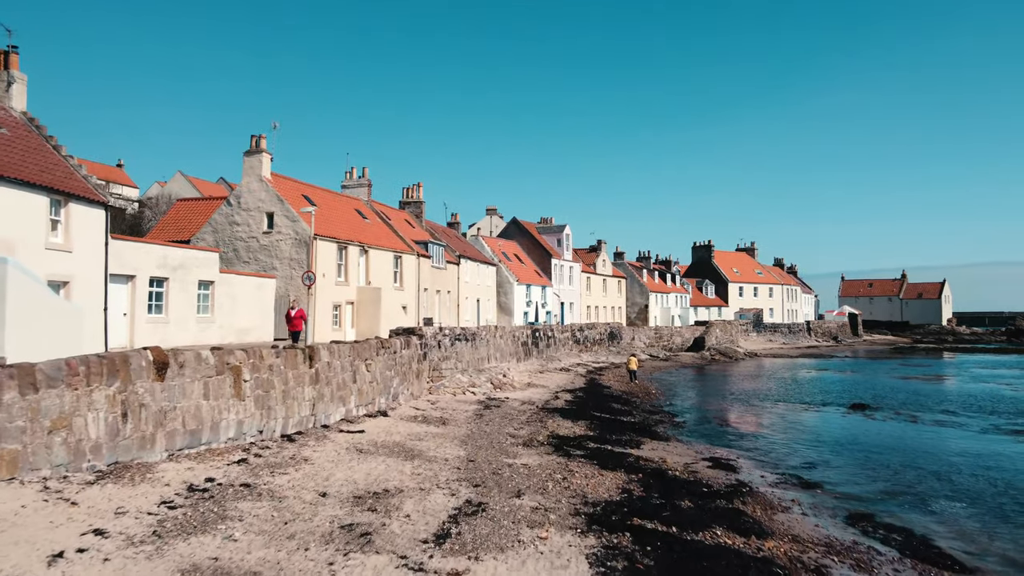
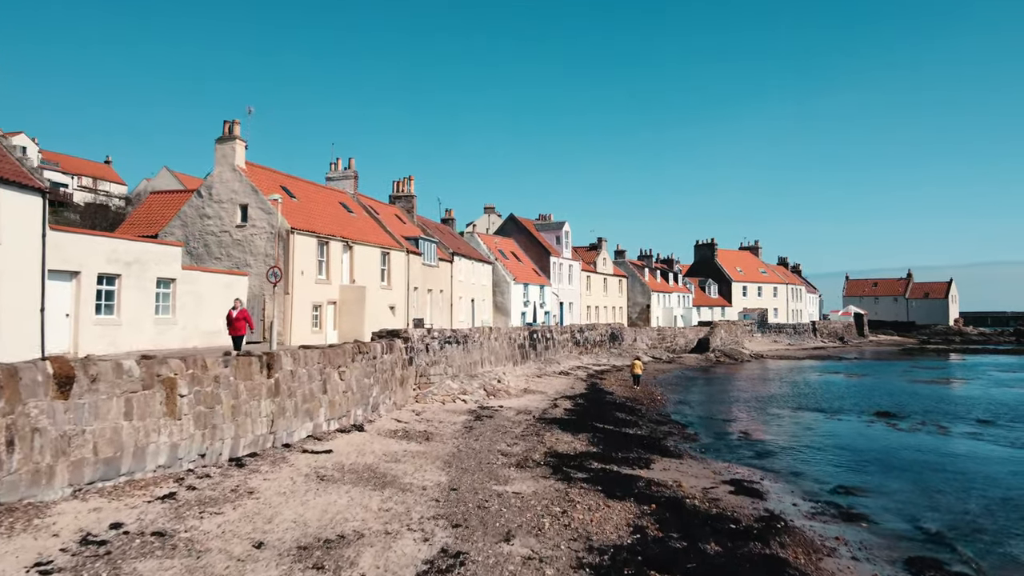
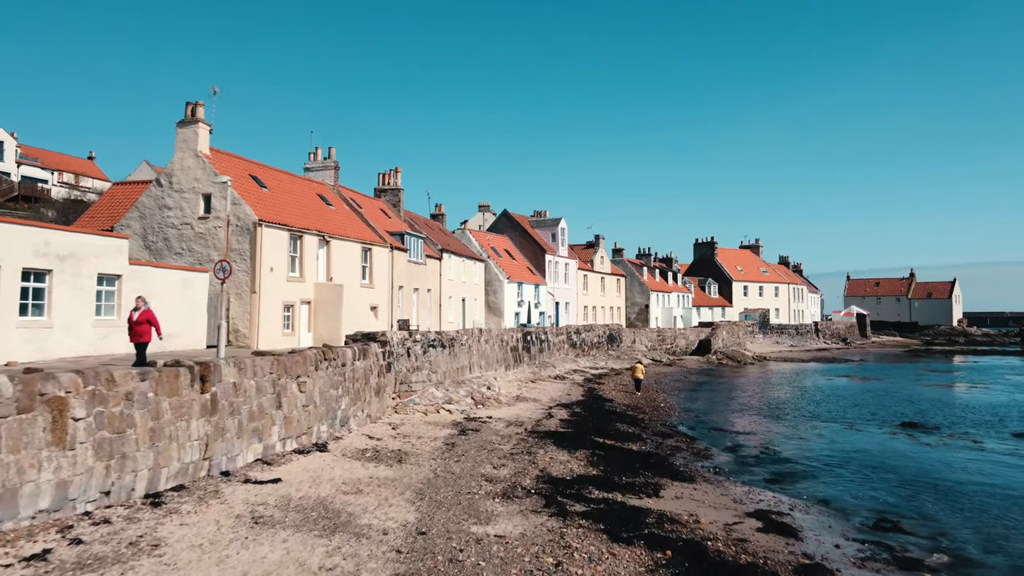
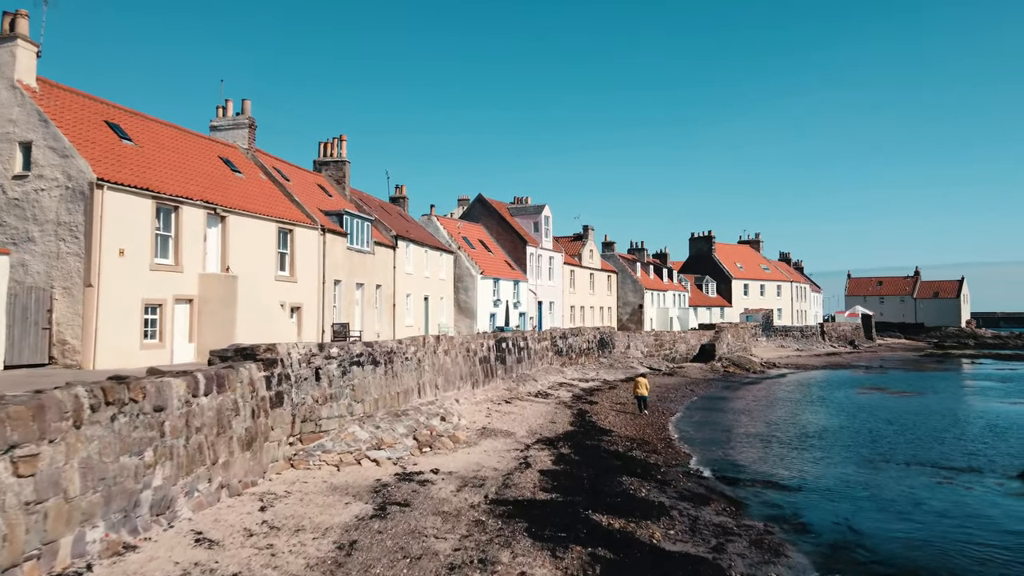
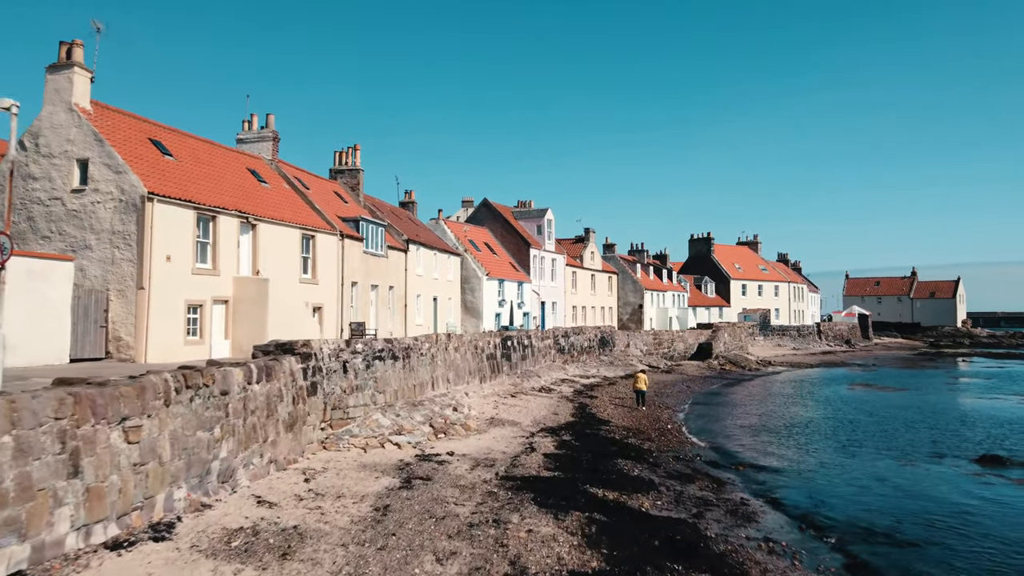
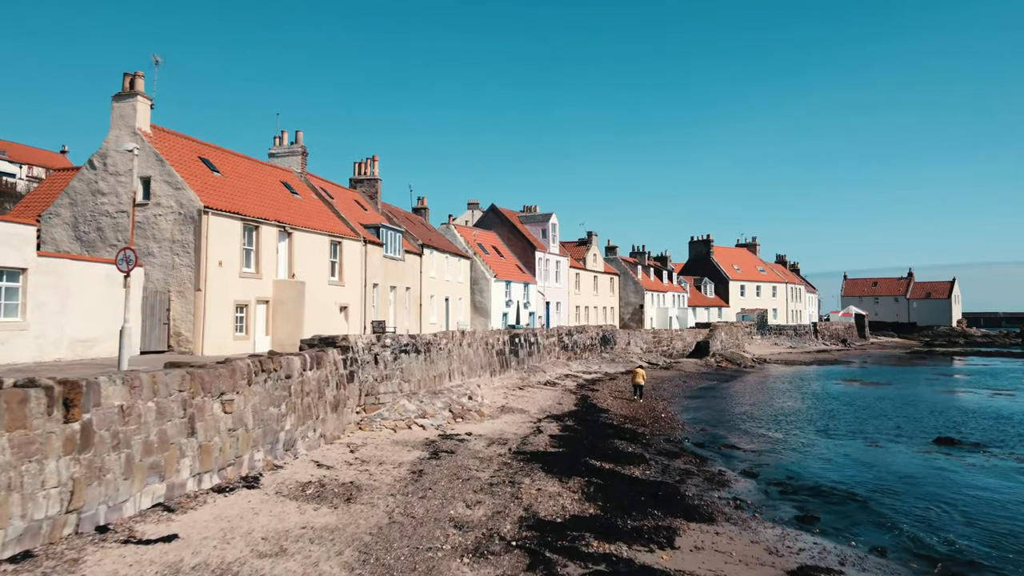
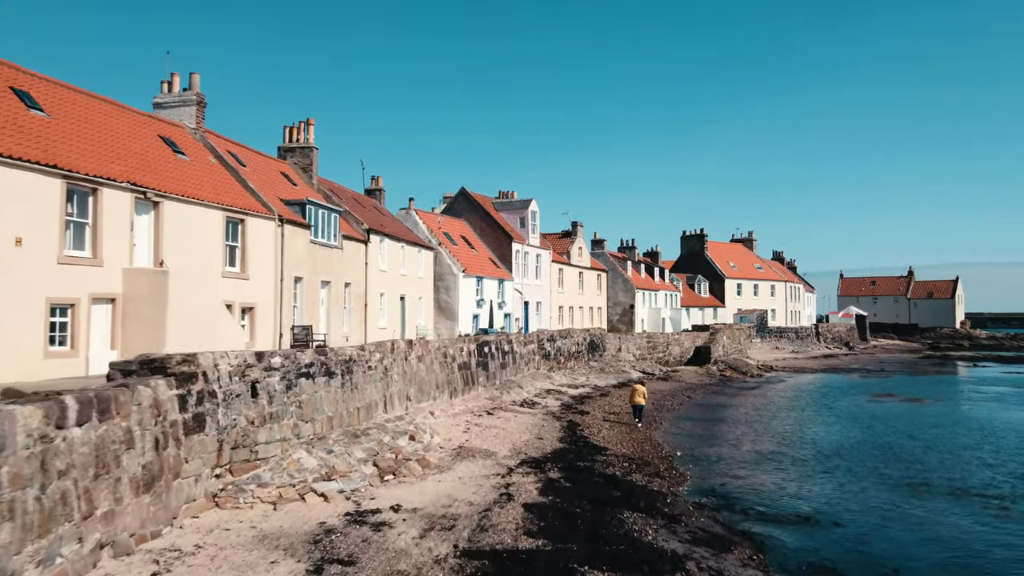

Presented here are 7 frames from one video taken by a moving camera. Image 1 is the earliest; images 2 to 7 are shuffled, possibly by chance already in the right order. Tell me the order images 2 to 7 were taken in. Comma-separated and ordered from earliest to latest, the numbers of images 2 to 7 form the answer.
2, 3, 6, 5, 4, 7
